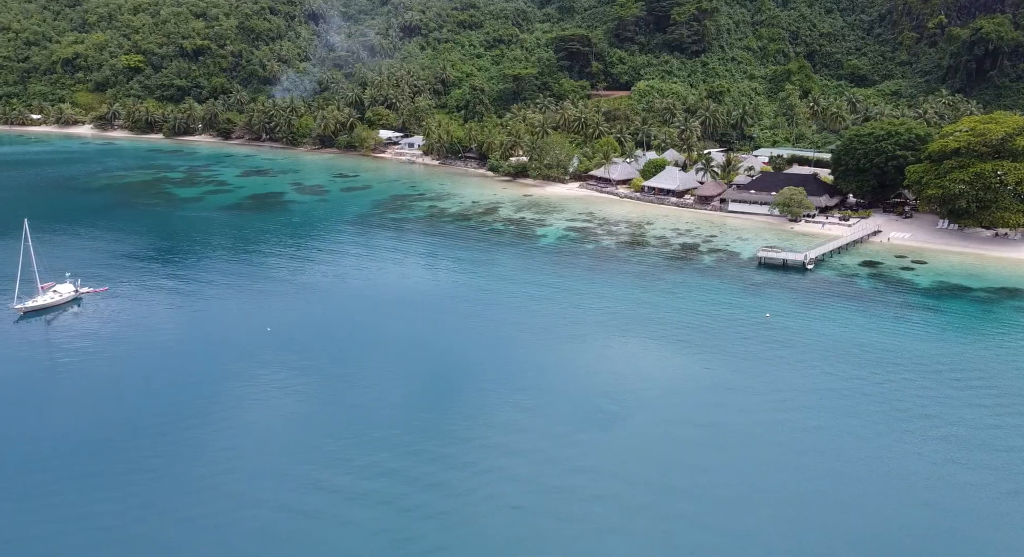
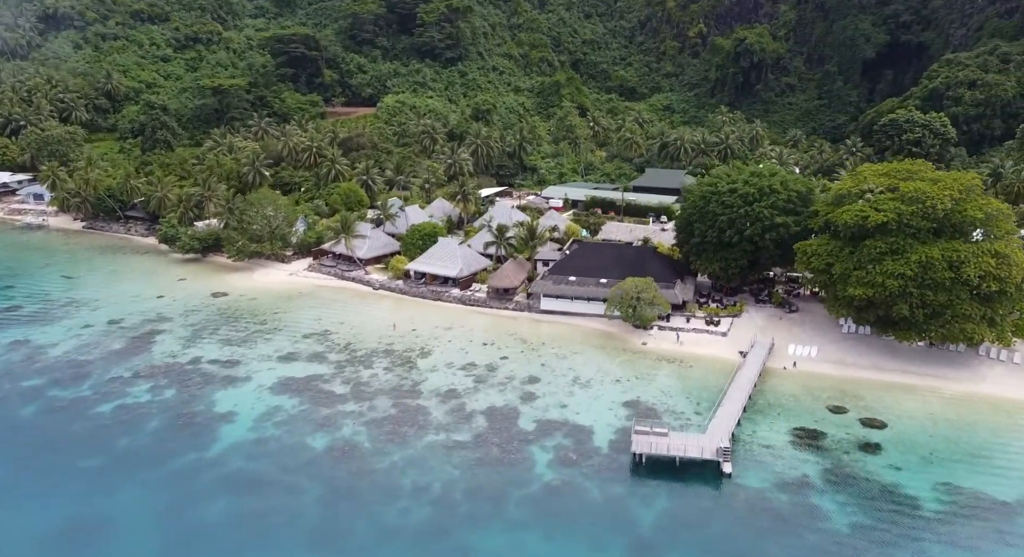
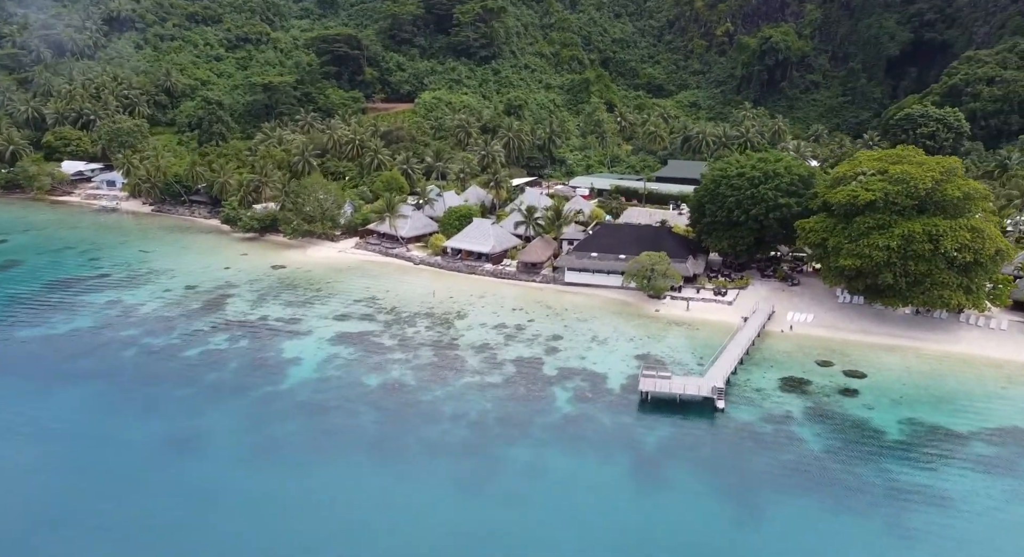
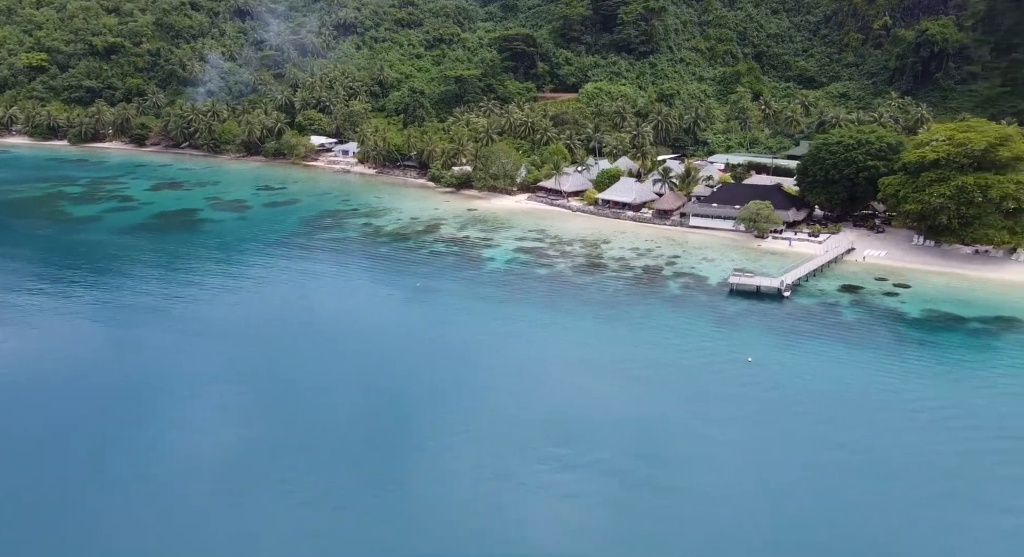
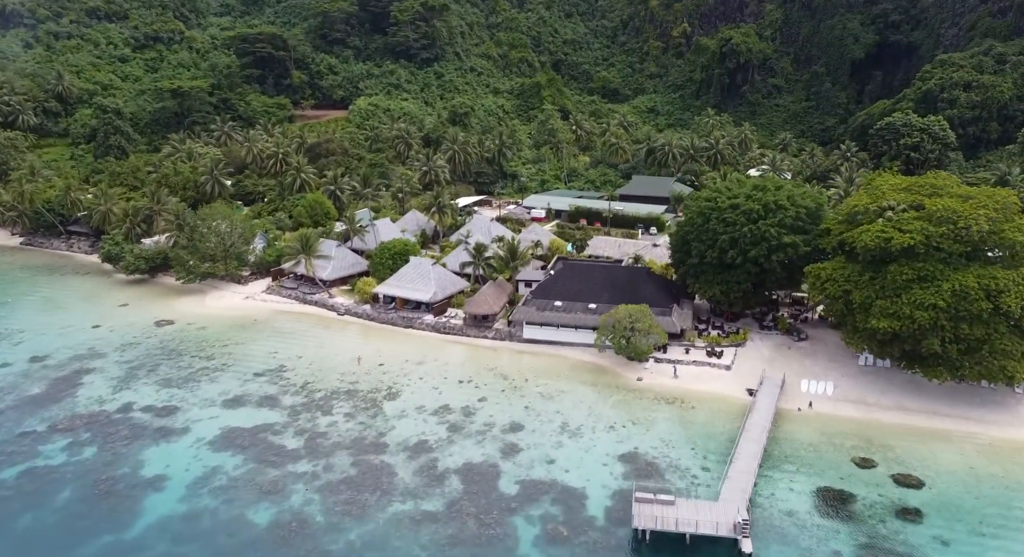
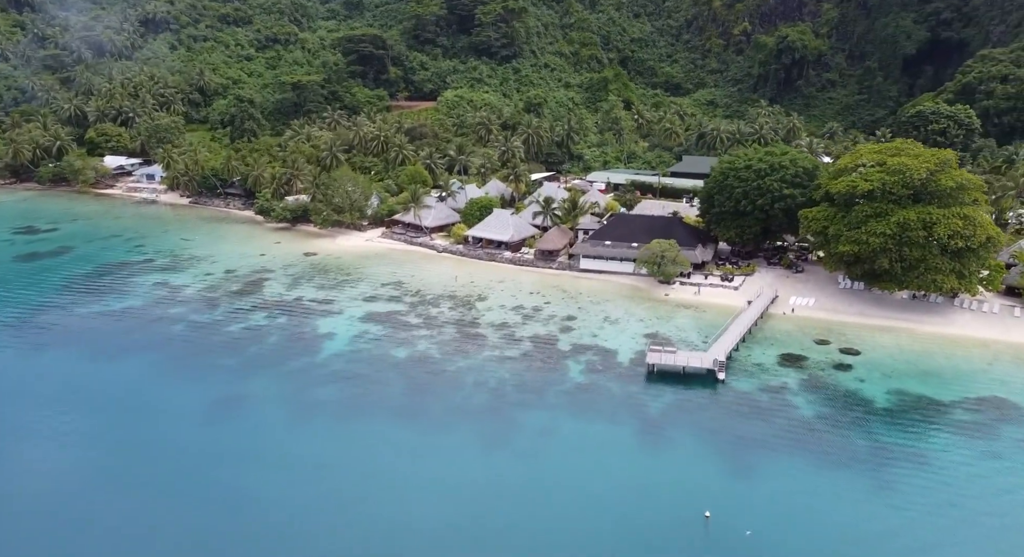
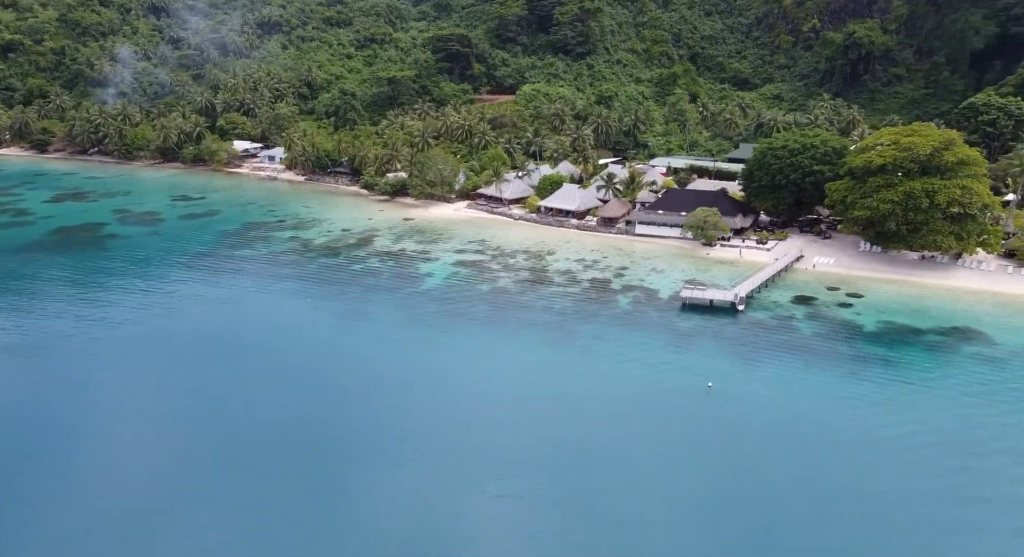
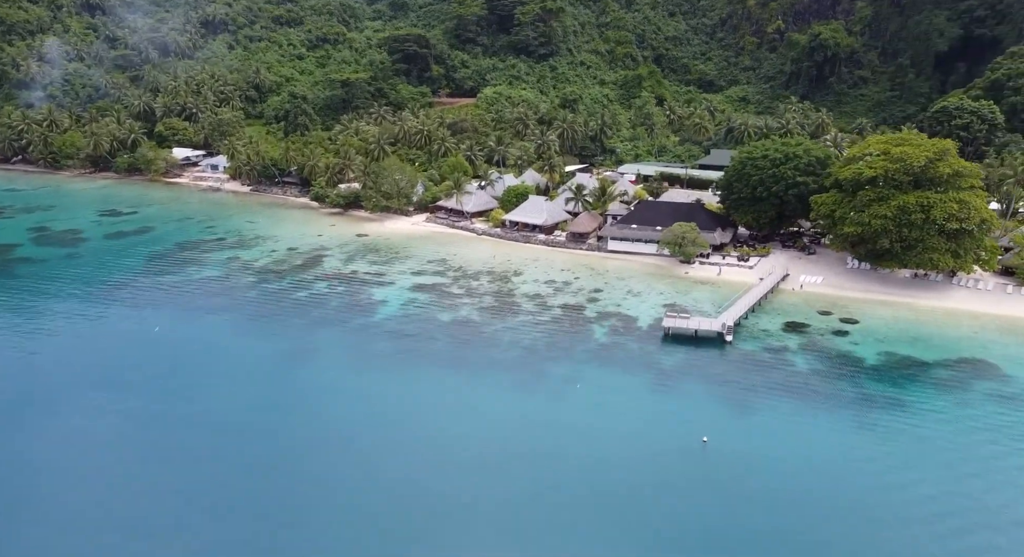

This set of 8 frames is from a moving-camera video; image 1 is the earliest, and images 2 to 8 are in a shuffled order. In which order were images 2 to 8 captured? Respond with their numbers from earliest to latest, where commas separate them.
4, 7, 8, 6, 3, 2, 5
